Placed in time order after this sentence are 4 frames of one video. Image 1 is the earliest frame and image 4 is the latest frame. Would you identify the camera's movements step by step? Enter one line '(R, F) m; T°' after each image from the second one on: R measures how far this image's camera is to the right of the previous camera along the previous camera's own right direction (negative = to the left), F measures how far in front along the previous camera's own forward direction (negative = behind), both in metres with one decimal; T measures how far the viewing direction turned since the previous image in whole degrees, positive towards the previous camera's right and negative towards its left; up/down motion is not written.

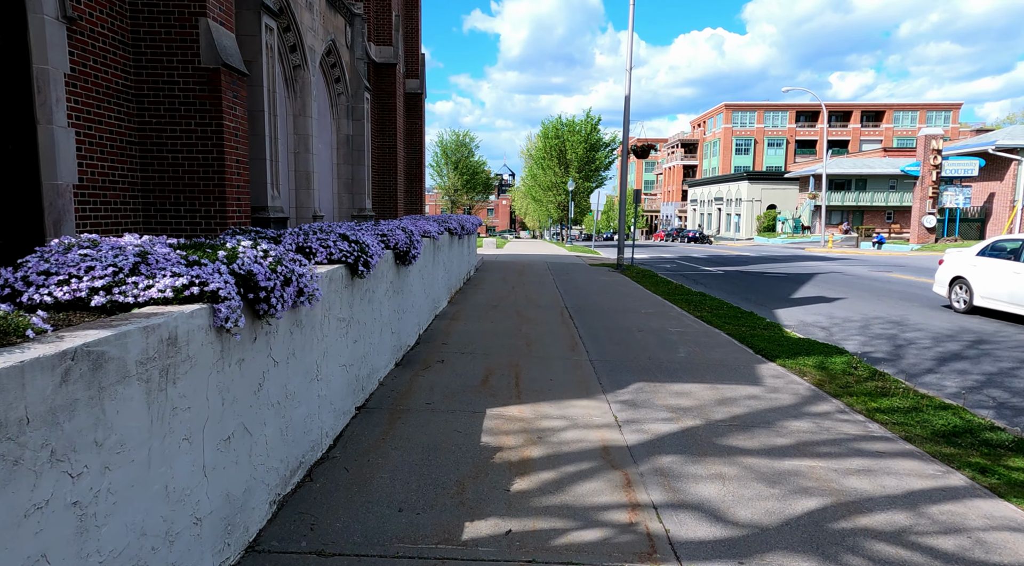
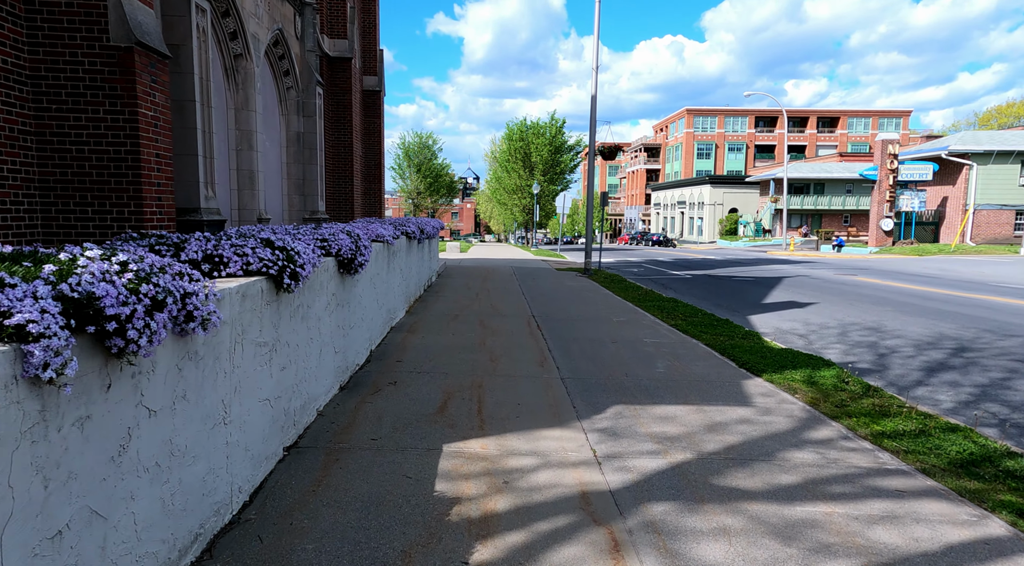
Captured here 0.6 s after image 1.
(0.0, +0.7) m; +3°
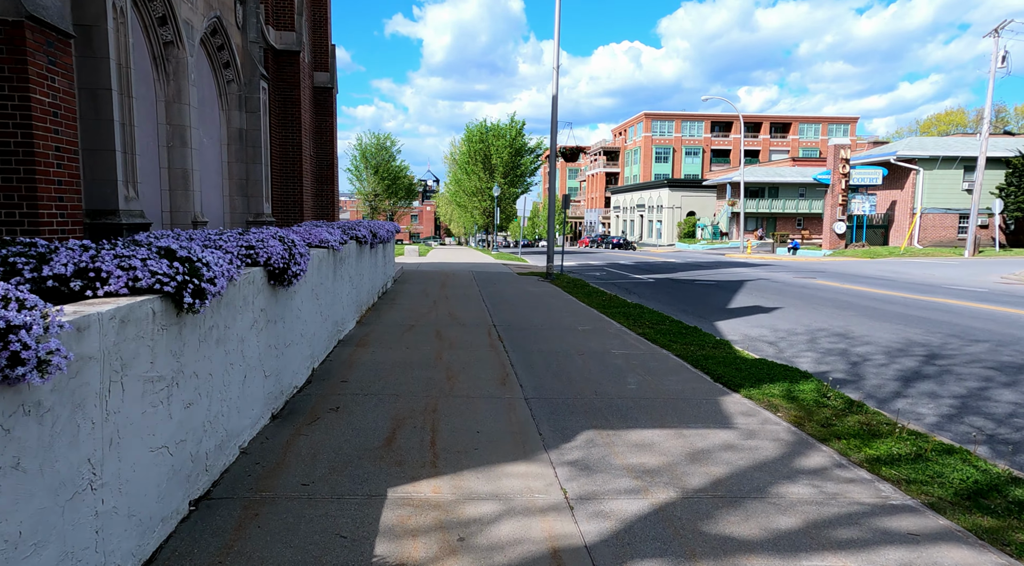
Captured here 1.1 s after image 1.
(0.0, +0.6) m; +3°
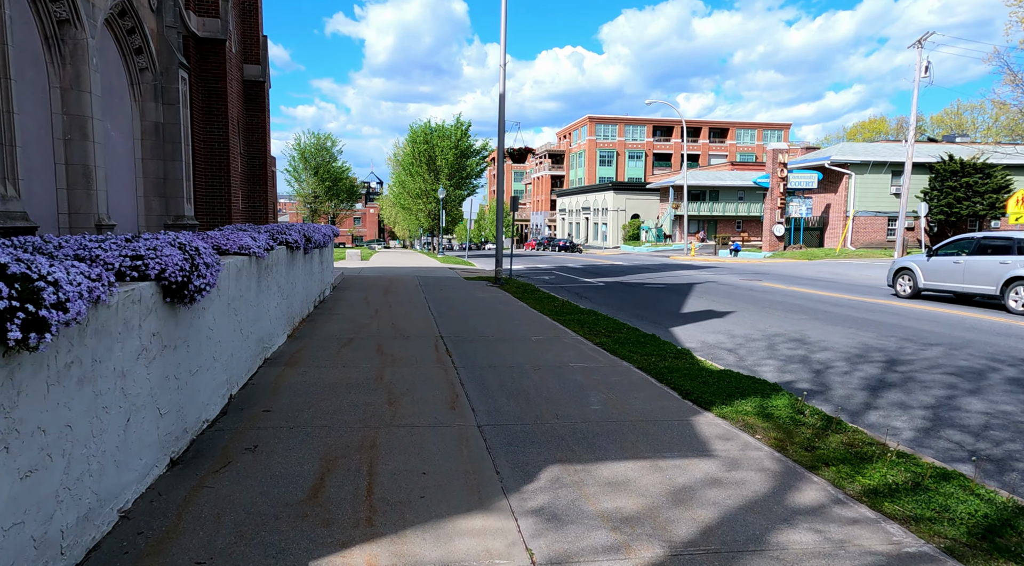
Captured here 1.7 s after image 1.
(0.0, +0.7) m; +5°
